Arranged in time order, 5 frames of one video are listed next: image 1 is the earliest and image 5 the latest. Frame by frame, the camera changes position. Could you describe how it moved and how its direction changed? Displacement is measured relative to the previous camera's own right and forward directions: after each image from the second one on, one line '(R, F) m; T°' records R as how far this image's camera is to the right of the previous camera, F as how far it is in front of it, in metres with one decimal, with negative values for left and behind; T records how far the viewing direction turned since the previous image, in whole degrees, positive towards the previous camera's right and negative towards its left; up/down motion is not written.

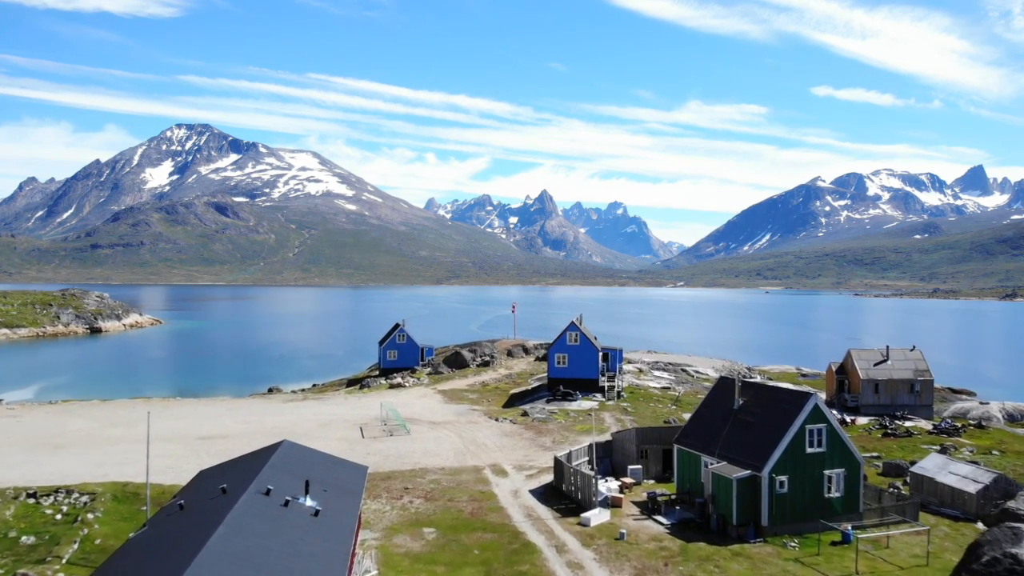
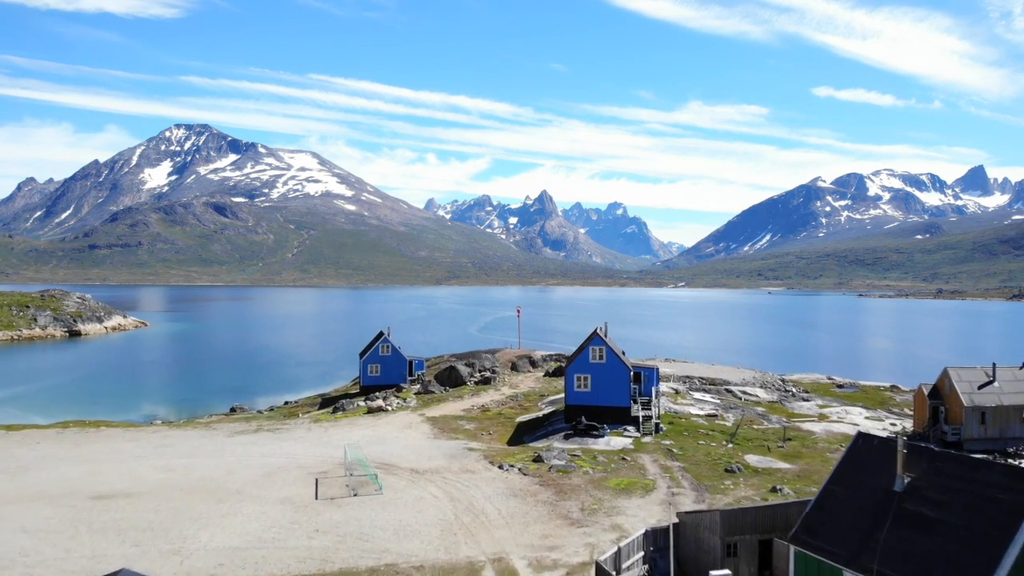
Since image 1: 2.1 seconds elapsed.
(-0.4, +8.1) m; 0°
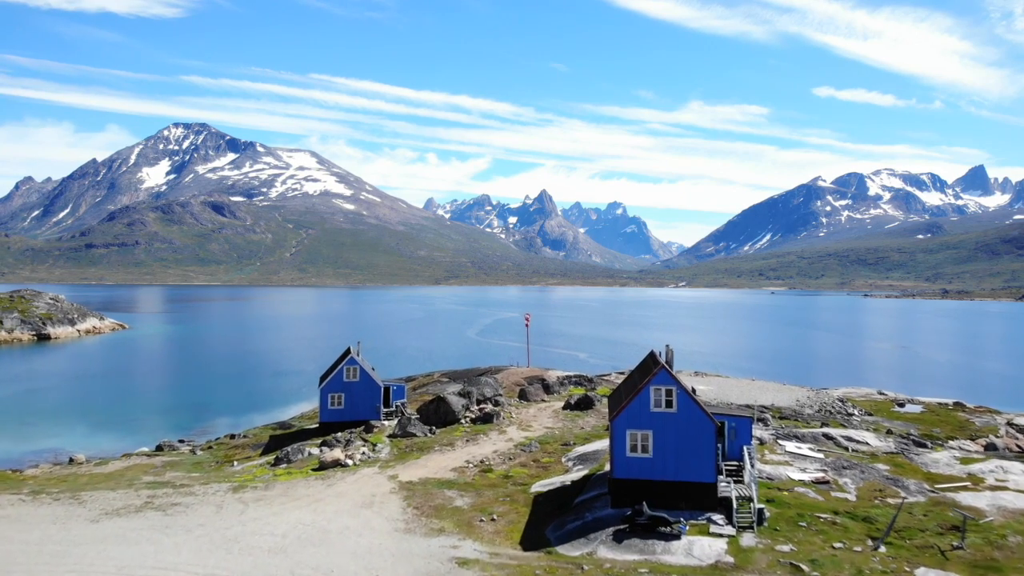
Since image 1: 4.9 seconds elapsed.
(-0.5, +10.5) m; 0°
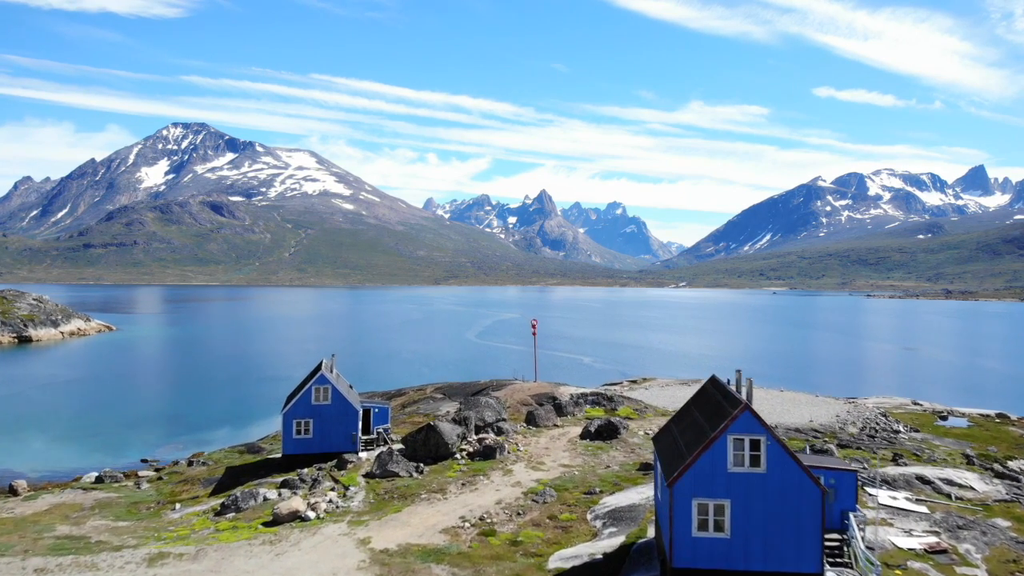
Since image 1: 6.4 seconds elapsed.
(-0.3, +5.6) m; 0°
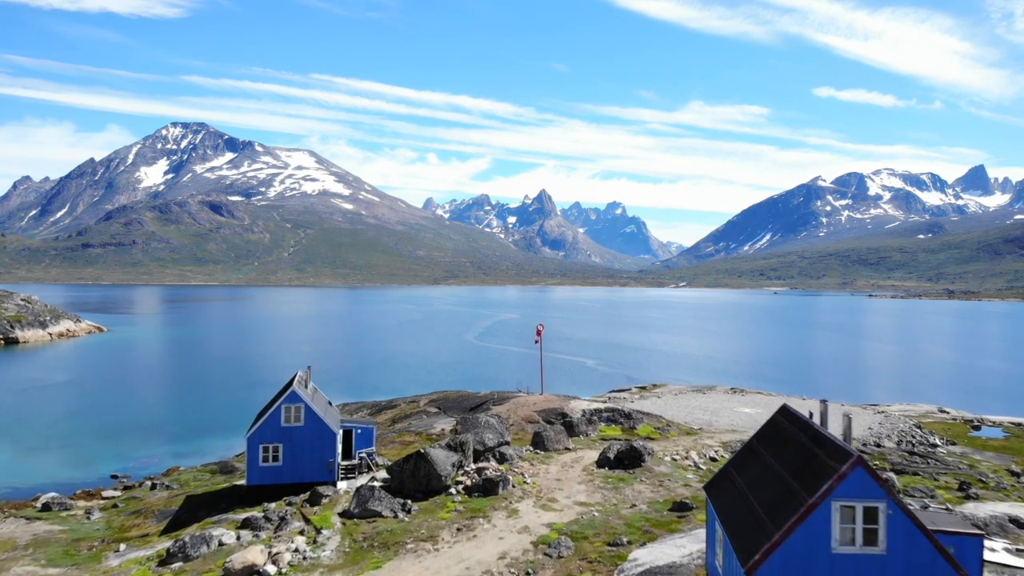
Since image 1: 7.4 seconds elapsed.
(-0.2, +3.7) m; 0°
